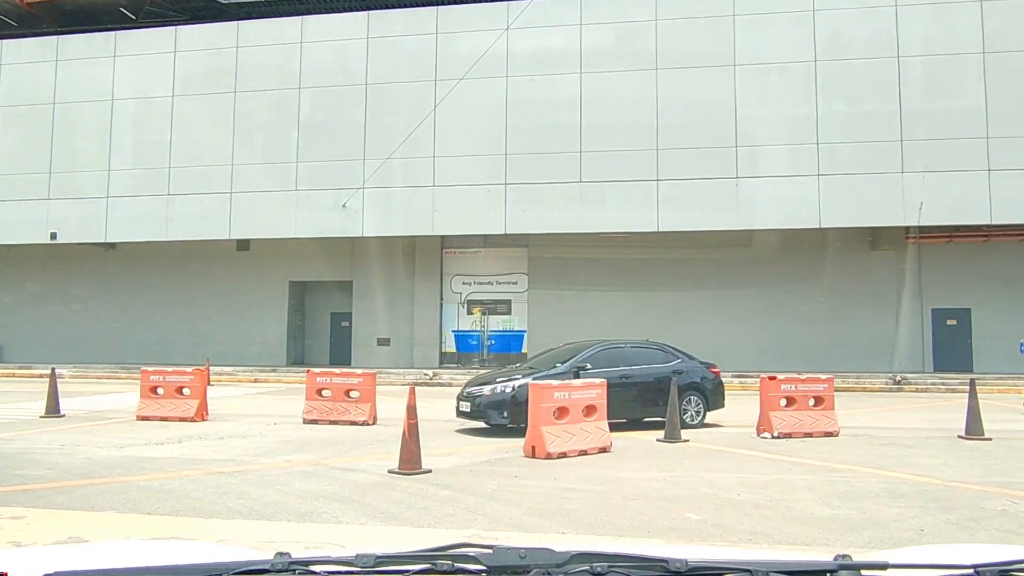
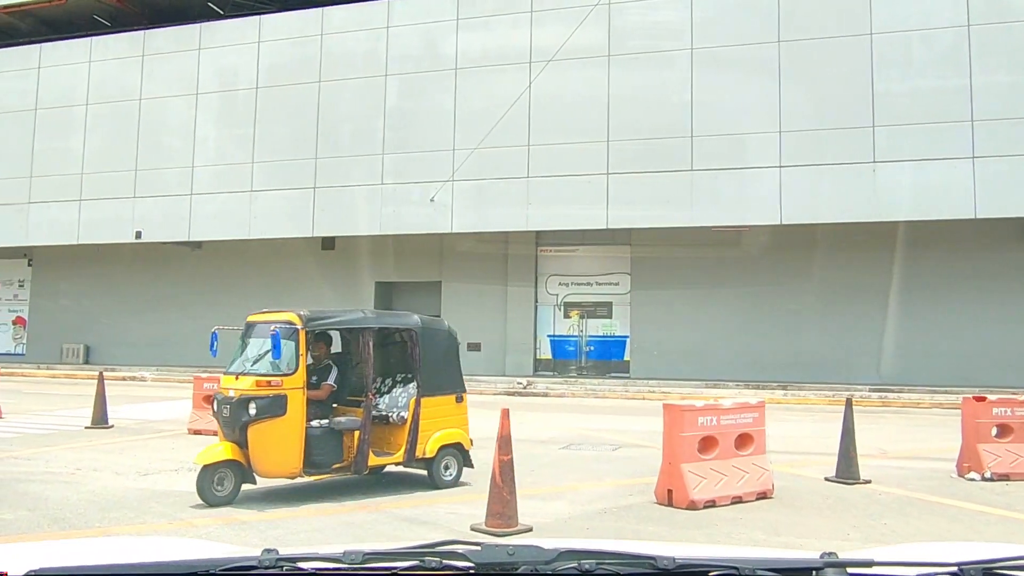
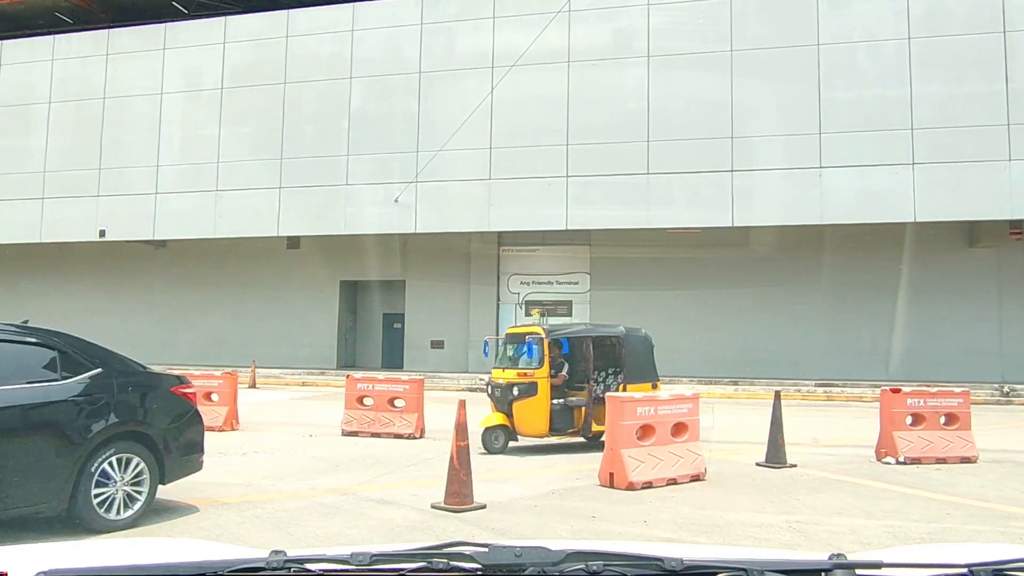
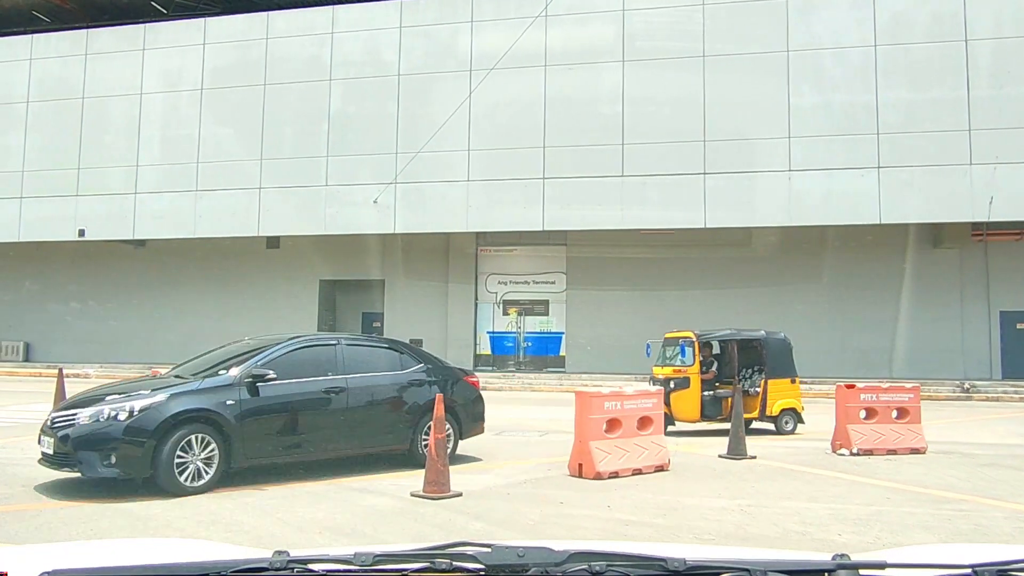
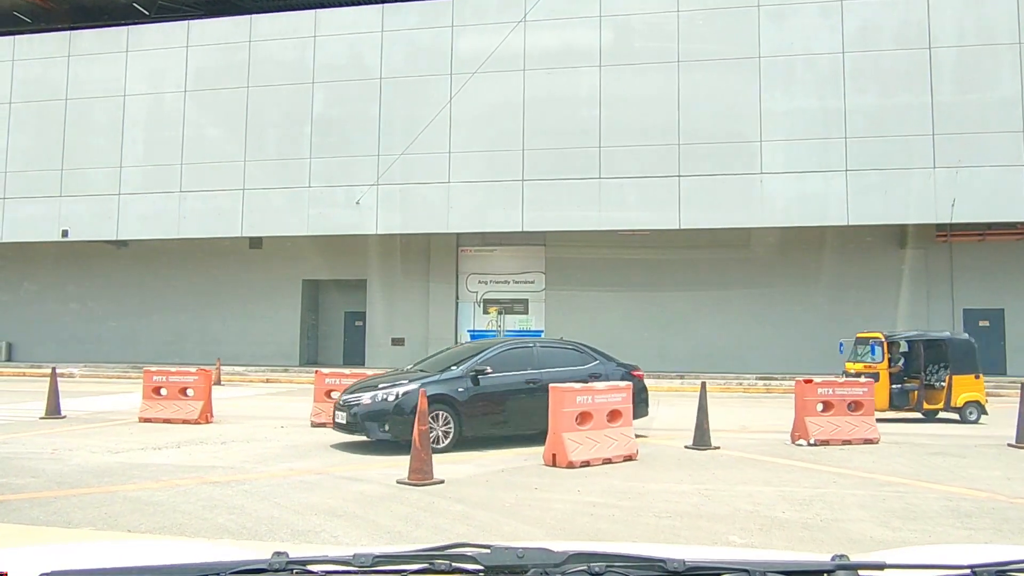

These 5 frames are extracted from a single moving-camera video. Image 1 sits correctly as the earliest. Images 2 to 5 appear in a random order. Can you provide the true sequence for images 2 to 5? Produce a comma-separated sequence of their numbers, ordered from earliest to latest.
5, 4, 3, 2
